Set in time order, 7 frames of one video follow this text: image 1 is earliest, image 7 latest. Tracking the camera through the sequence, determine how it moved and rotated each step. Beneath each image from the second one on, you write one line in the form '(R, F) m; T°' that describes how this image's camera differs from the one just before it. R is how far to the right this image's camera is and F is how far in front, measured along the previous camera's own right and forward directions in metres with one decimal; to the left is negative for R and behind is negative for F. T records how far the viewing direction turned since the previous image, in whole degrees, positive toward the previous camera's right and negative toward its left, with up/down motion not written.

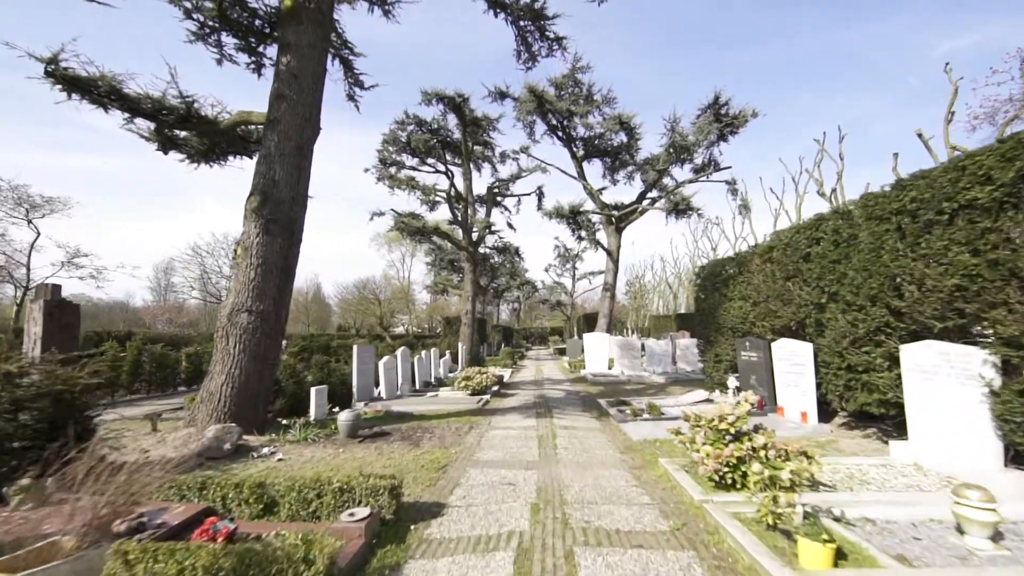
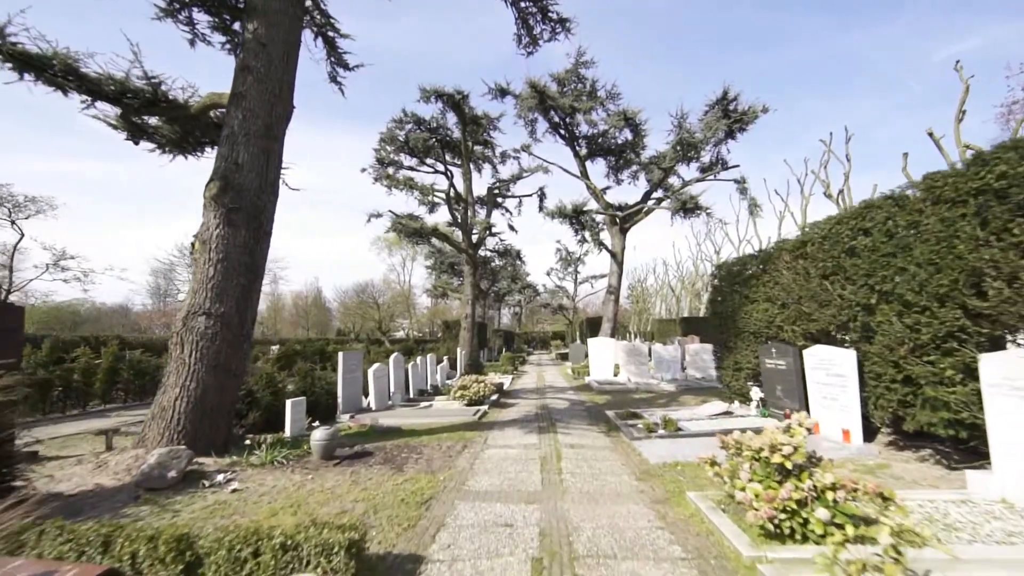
(0.0, +0.9) m; 0°
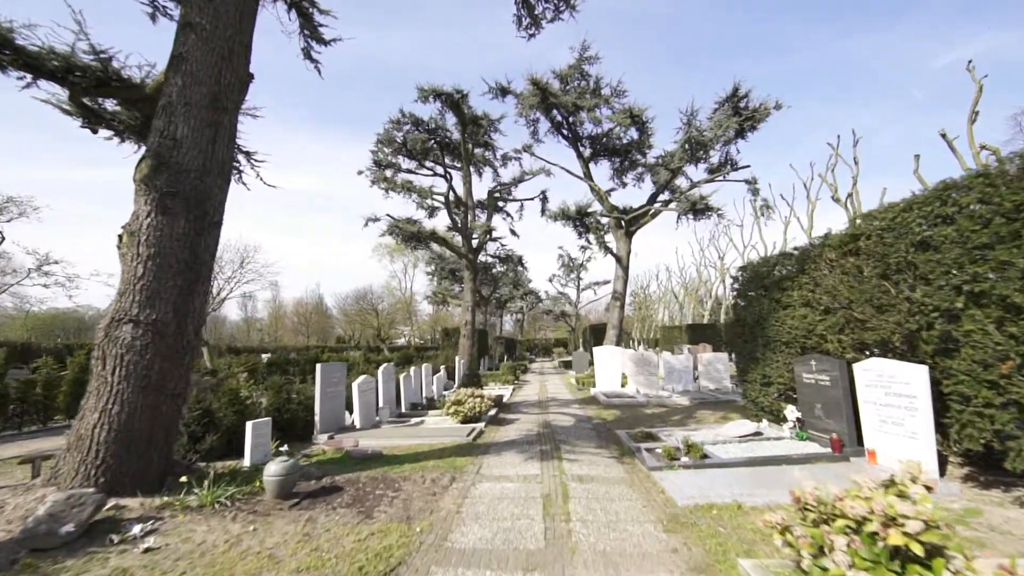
(+0.1, +1.1) m; 0°
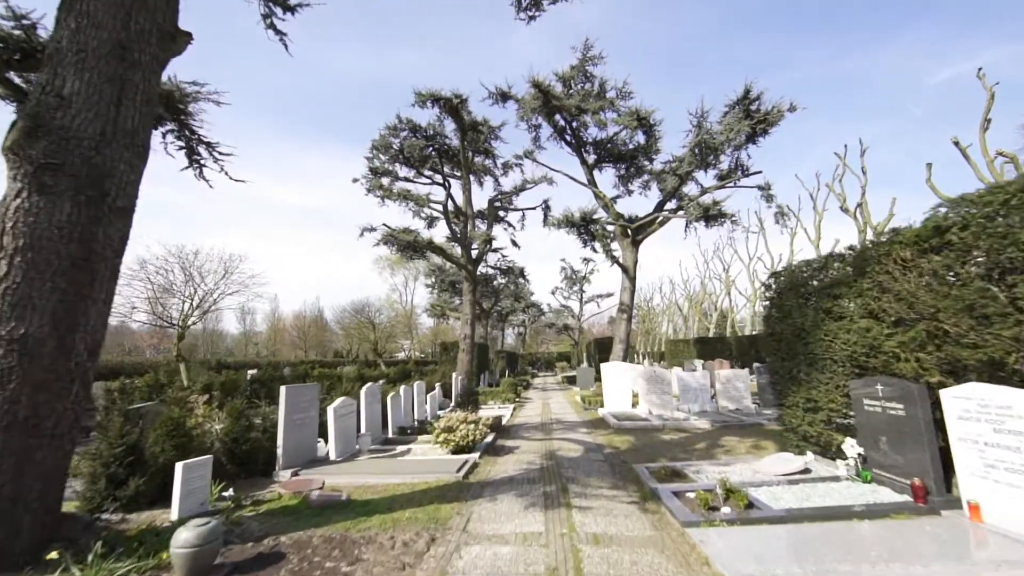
(+0.1, +1.3) m; 0°
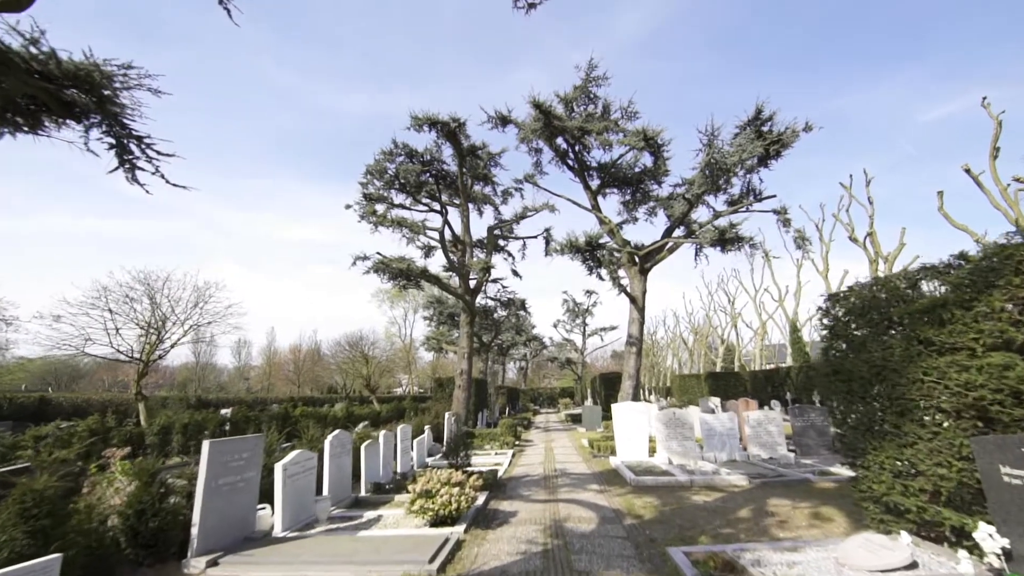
(+0.1, +1.7) m; 0°
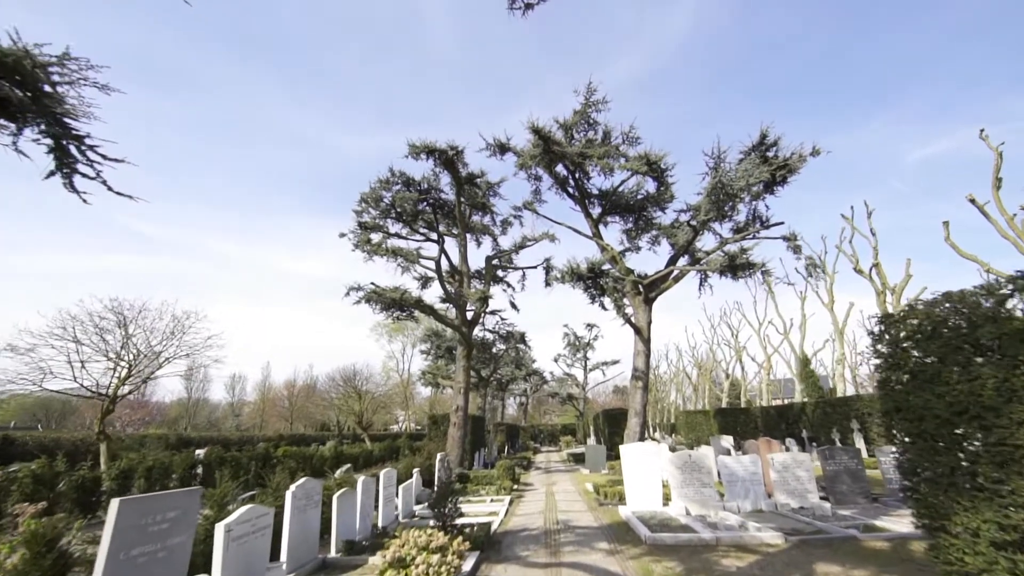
(+0.1, +1.1) m; 0°
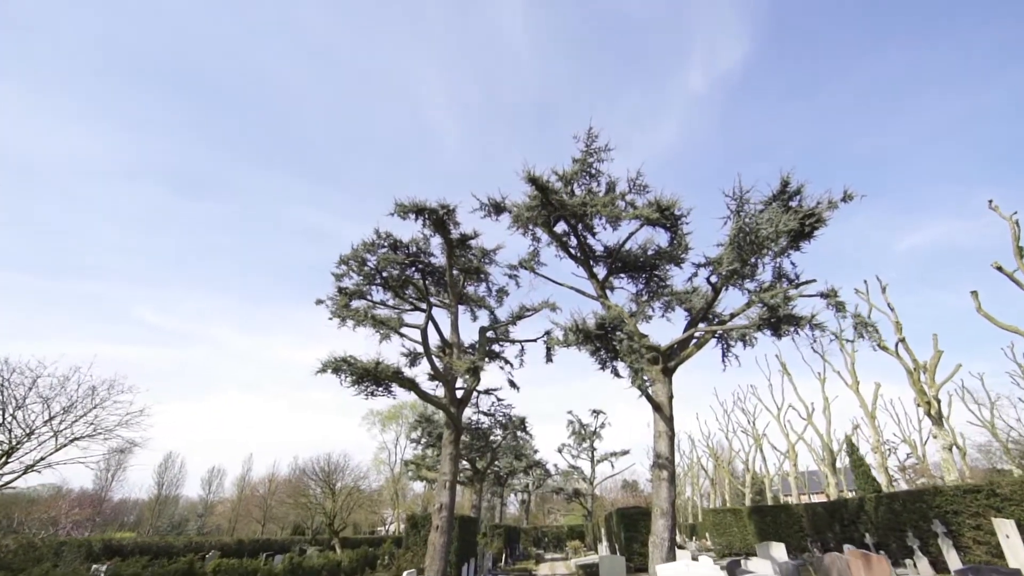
(+0.3, +3.2) m; 0°
